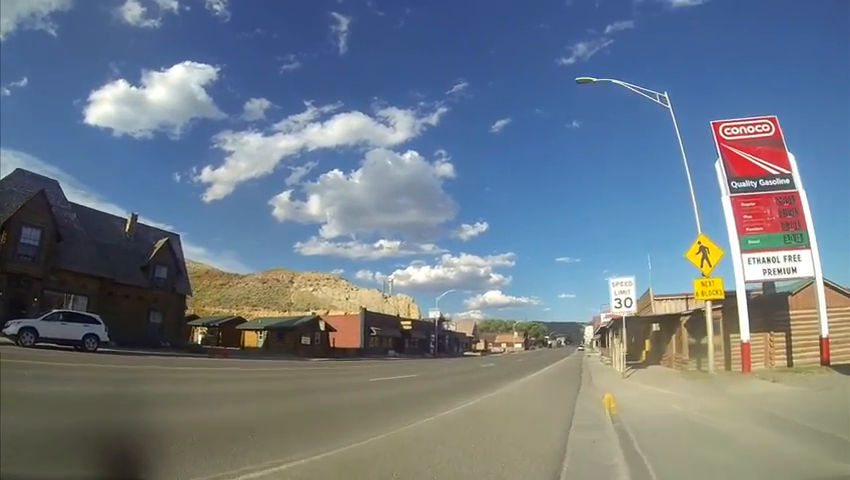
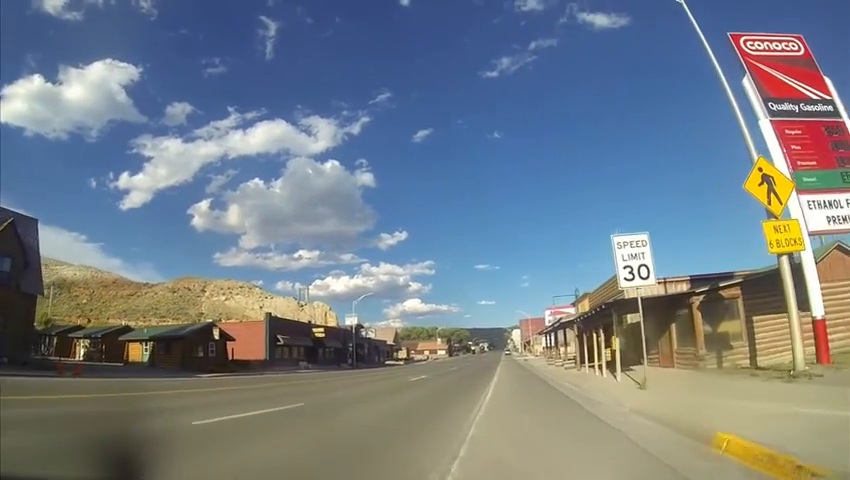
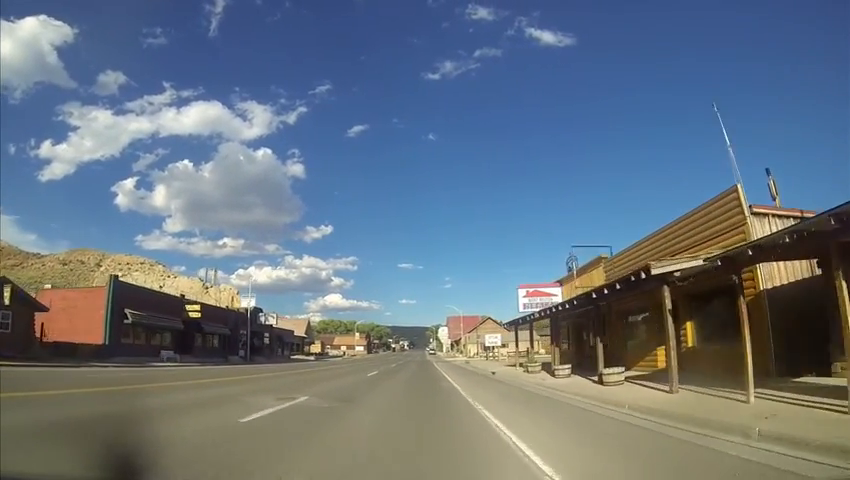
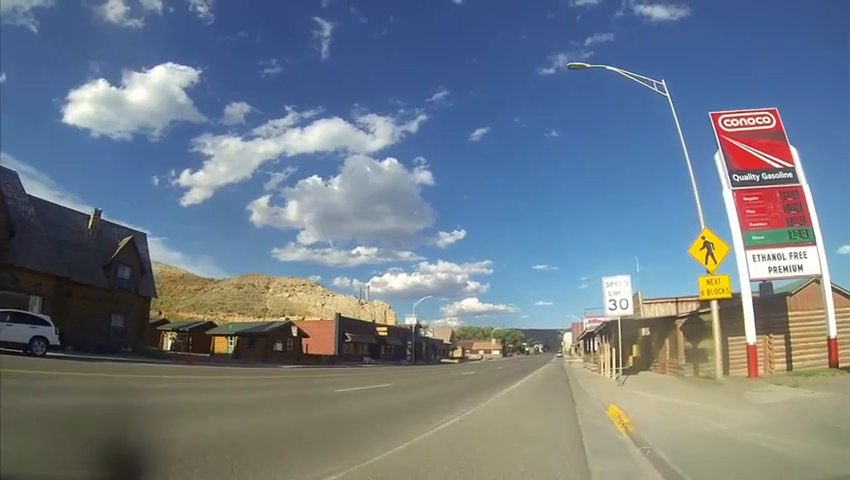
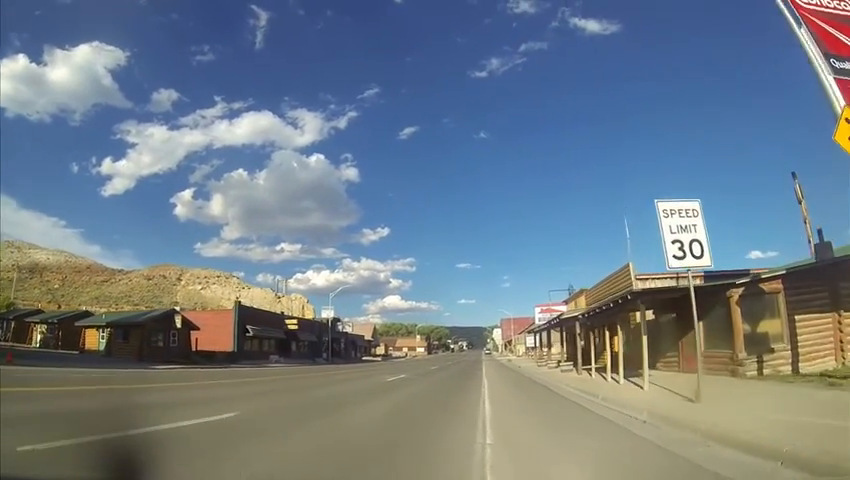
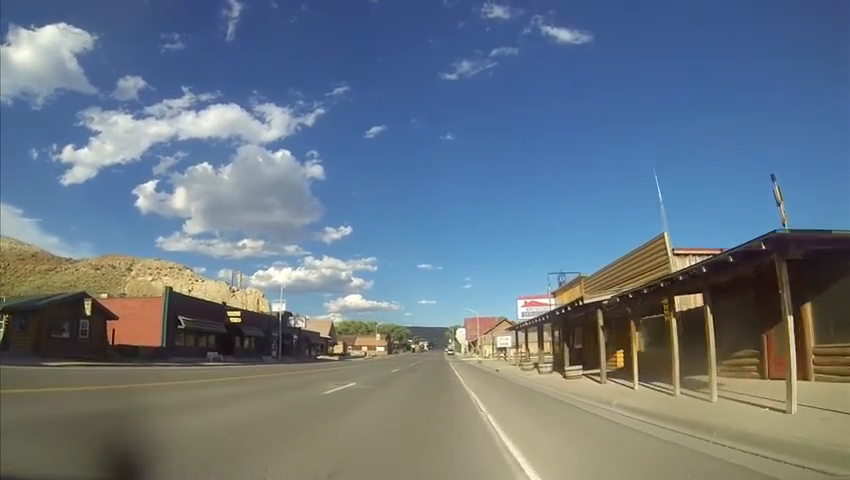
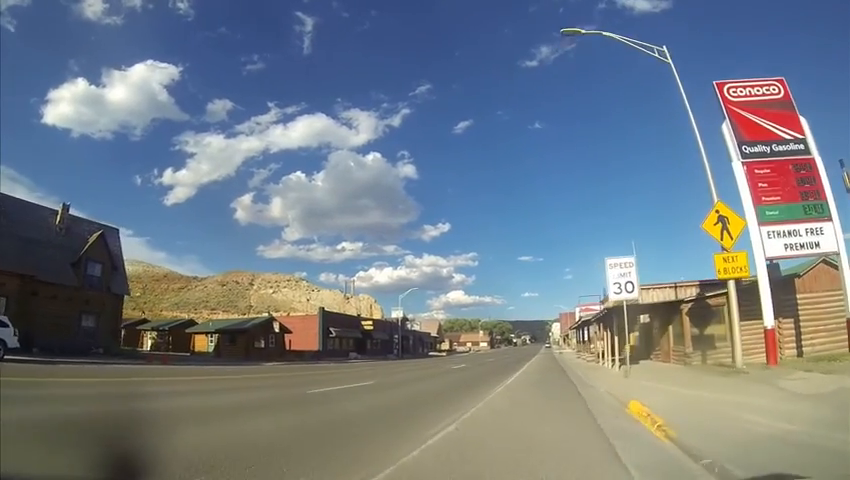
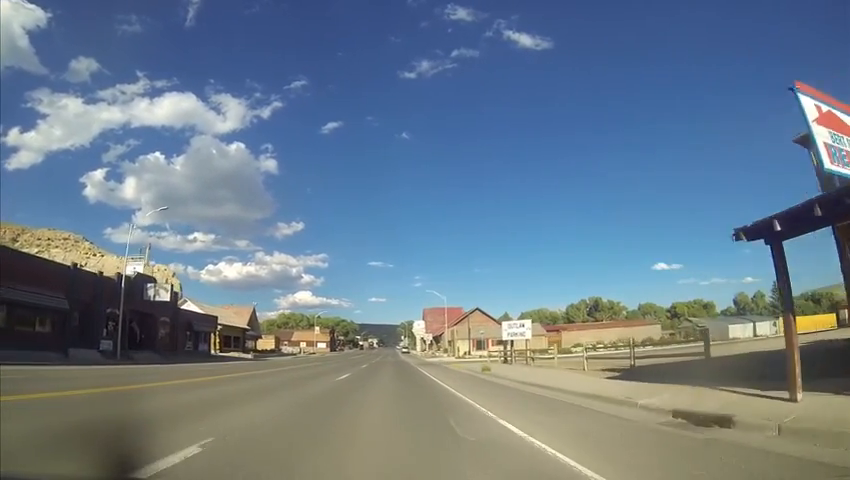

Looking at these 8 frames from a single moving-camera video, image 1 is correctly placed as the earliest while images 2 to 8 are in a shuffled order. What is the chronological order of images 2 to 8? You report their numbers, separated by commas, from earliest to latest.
4, 7, 2, 5, 6, 3, 8
